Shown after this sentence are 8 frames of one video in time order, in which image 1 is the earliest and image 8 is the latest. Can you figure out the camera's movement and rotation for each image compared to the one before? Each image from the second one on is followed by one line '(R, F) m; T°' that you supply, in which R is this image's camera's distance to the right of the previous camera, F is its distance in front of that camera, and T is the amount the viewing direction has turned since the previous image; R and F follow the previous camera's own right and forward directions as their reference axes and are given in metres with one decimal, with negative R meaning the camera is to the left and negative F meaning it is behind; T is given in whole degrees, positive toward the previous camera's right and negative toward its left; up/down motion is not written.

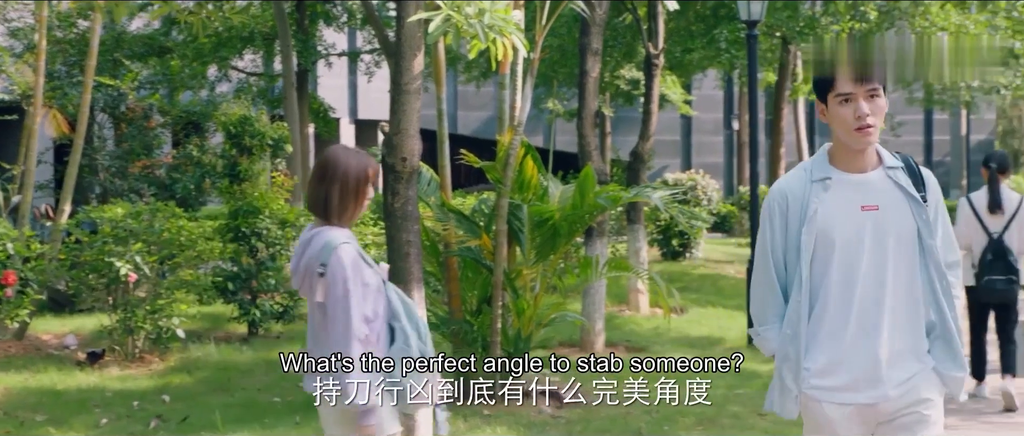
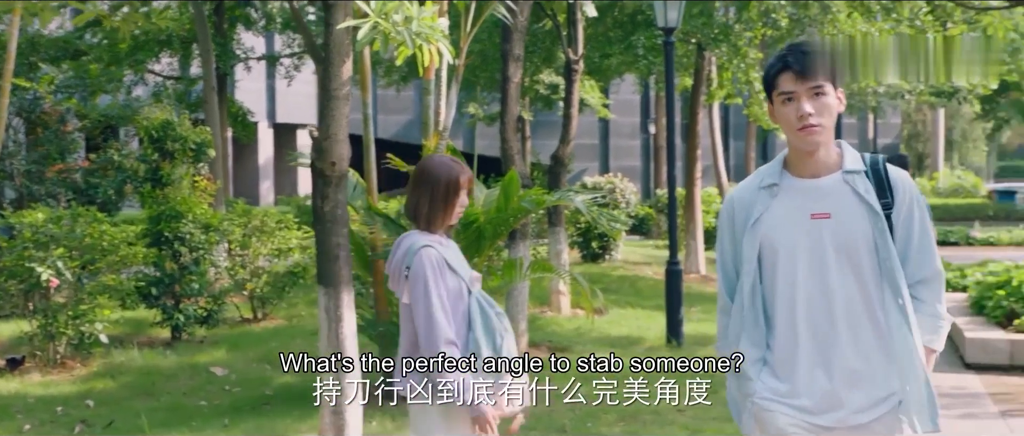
(0.0, -0.2) m; +4°
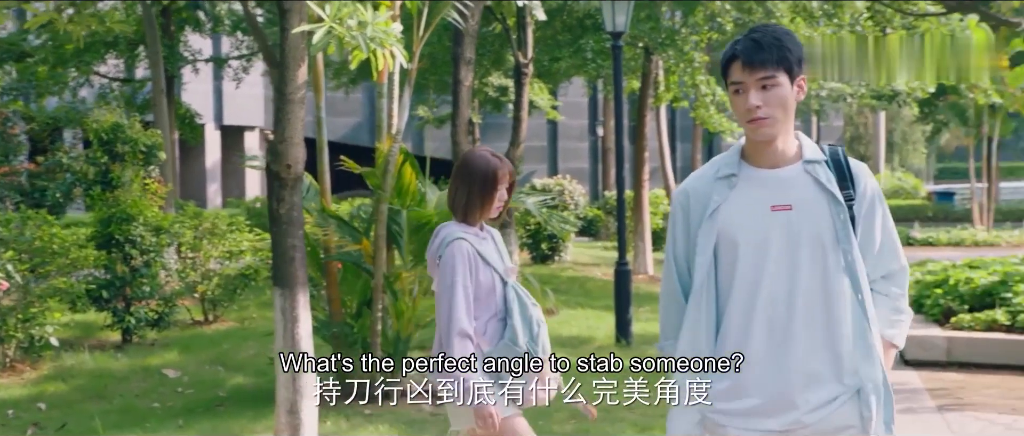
(0.0, -0.1) m; +2°
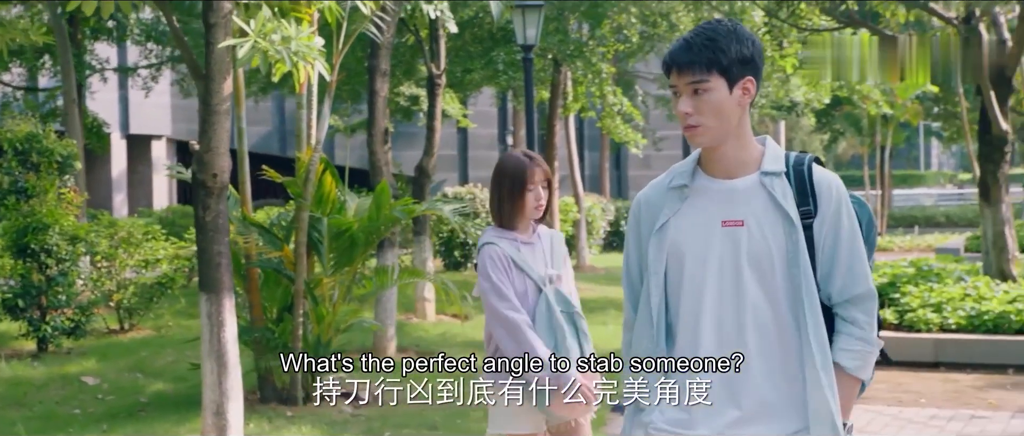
(-0.1, -0.3) m; +4°
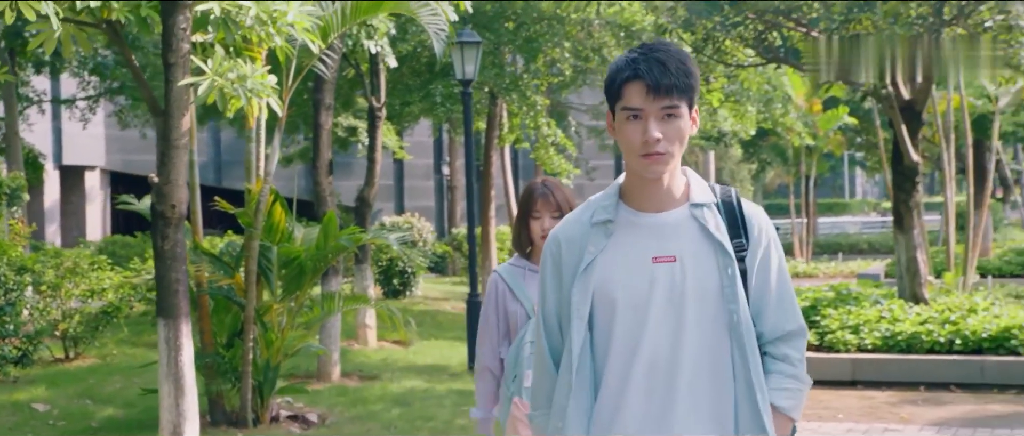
(-0.1, -0.4) m; +3°
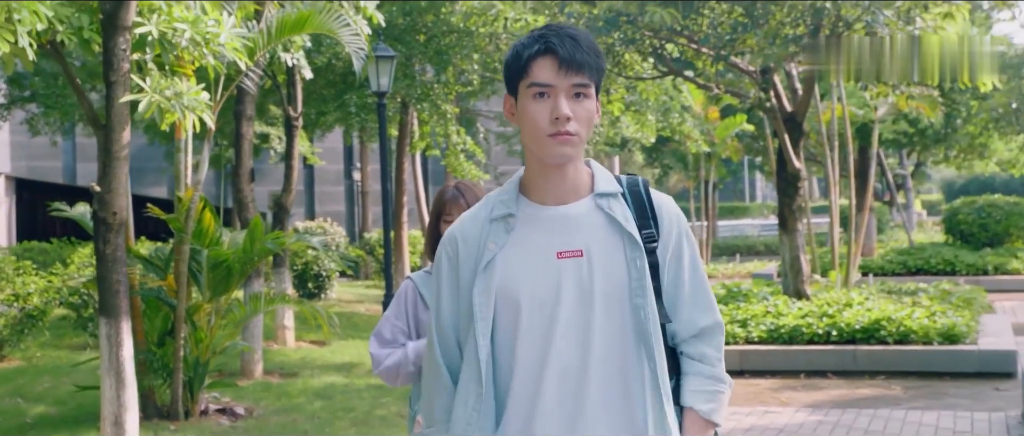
(0.0, -0.7) m; +4°
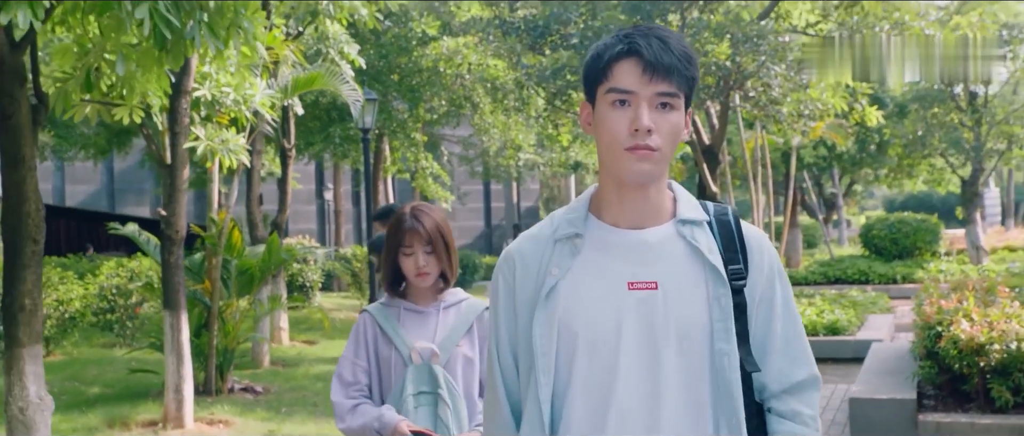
(0.0, -2.5) m; +2°
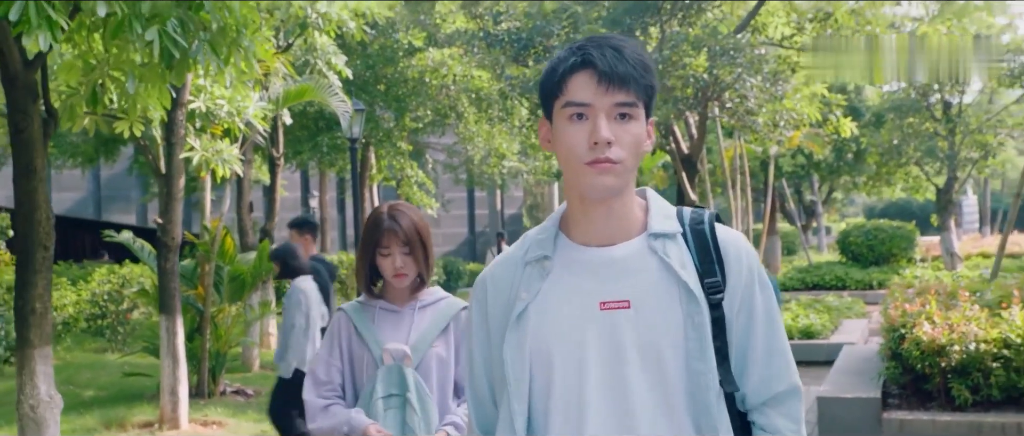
(0.0, -0.4) m; +1°
